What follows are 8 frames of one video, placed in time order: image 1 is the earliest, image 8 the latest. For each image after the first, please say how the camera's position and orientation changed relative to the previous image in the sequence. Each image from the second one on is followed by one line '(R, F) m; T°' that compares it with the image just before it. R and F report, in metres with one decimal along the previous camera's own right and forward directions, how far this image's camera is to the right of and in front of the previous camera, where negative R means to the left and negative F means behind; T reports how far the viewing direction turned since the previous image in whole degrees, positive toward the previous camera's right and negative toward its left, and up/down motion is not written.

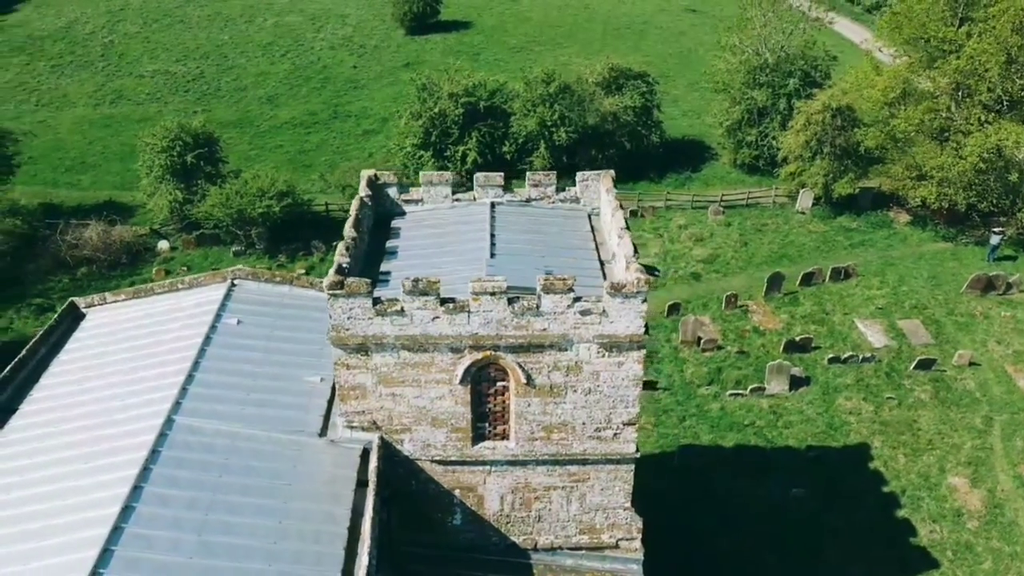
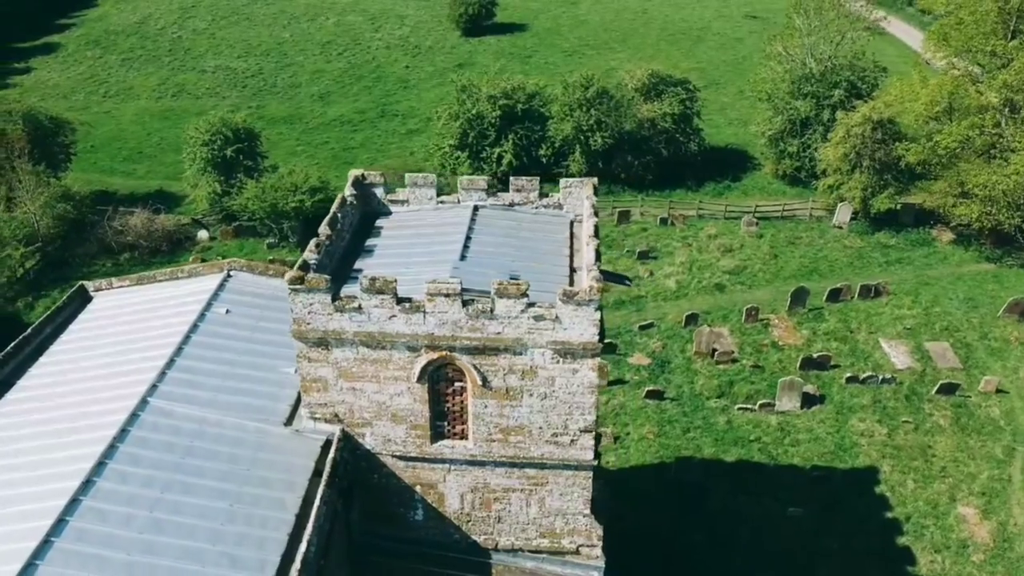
(+2.0, -0.1) m; -5°
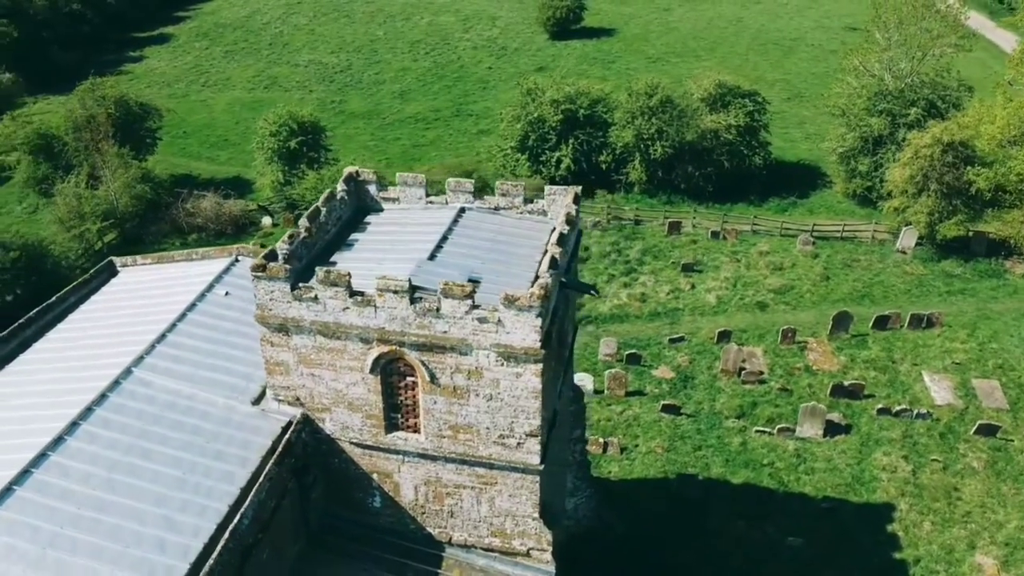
(+2.9, -0.1) m; -7°
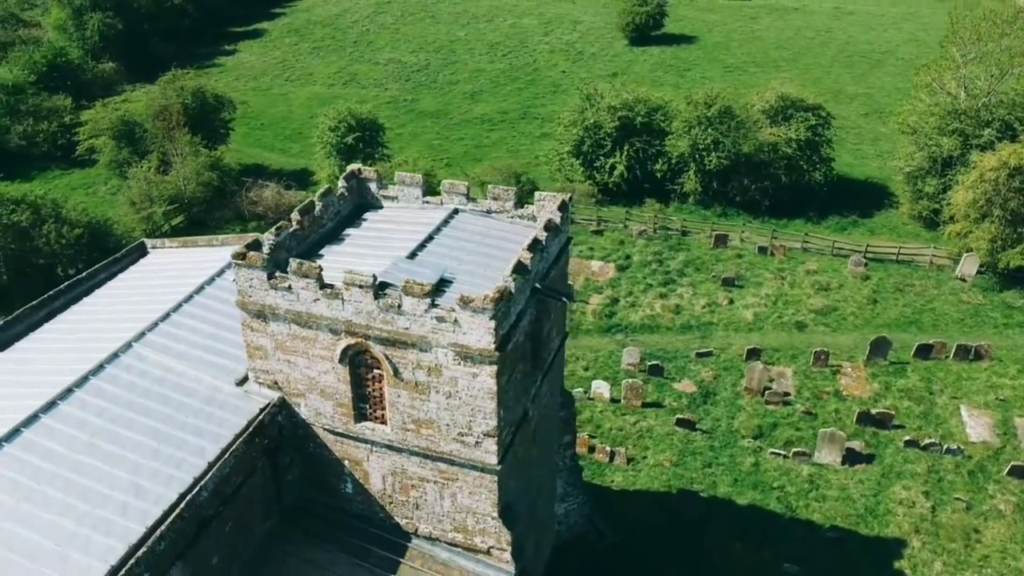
(+2.5, -0.2) m; -6°
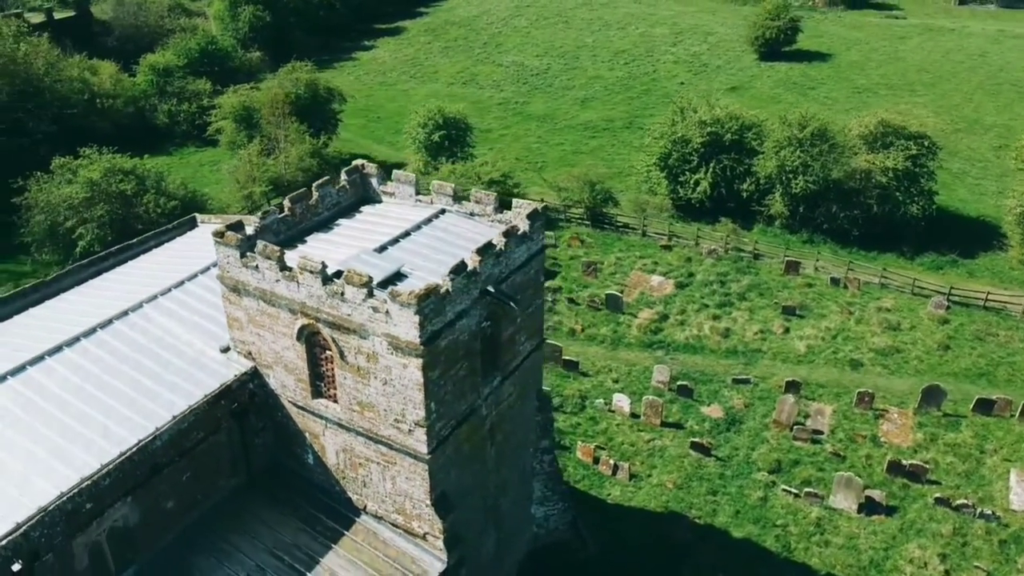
(+4.3, -0.2) m; -10°
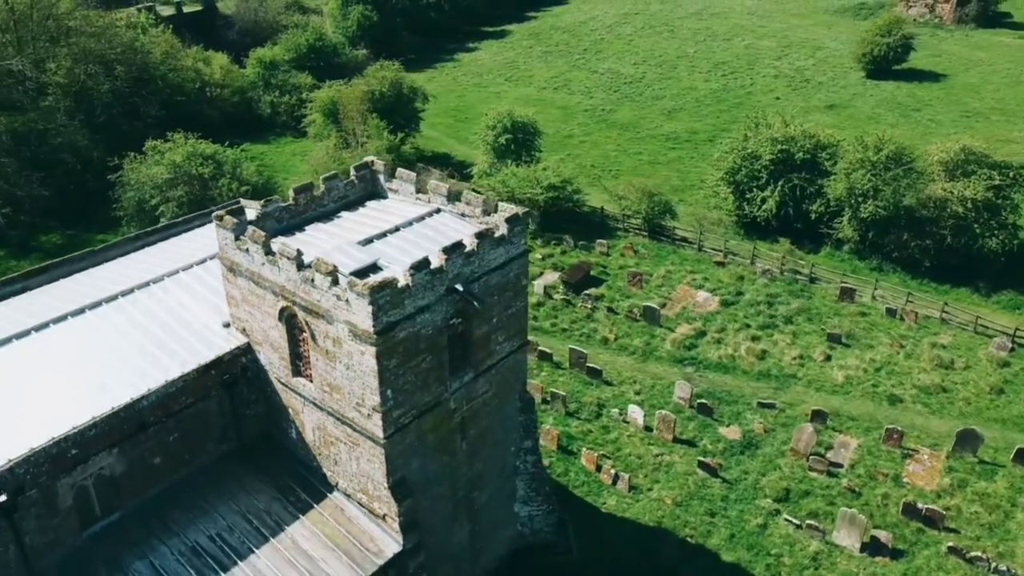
(+3.5, -0.4) m; -8°
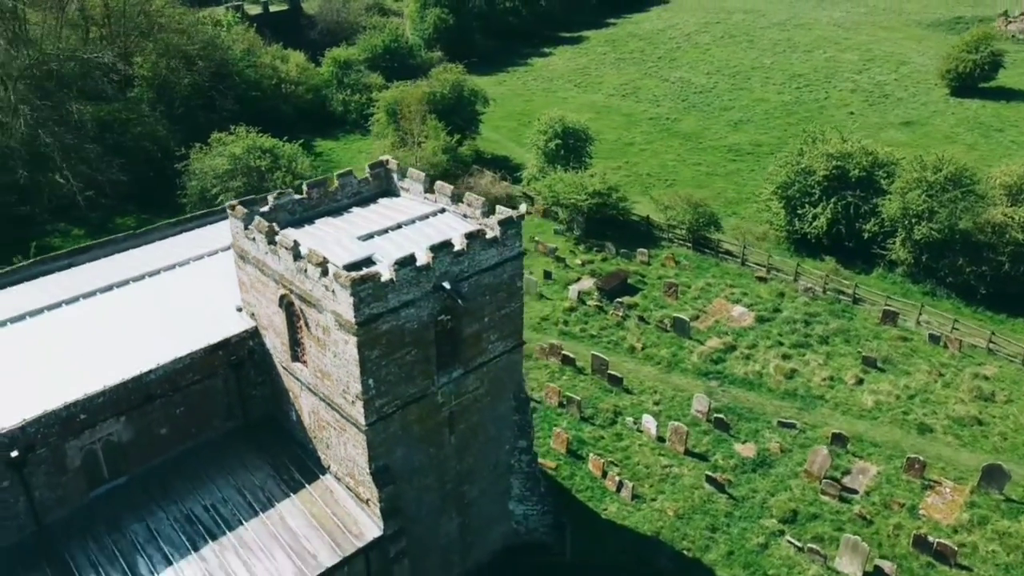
(+2.4, -0.4) m; -6°
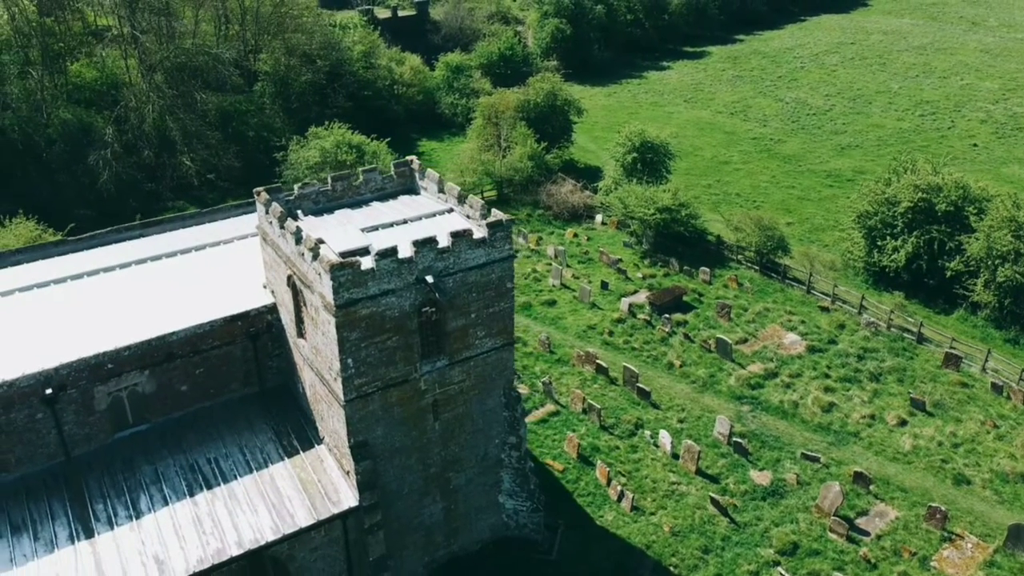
(+4.0, -0.7) m; -9°
